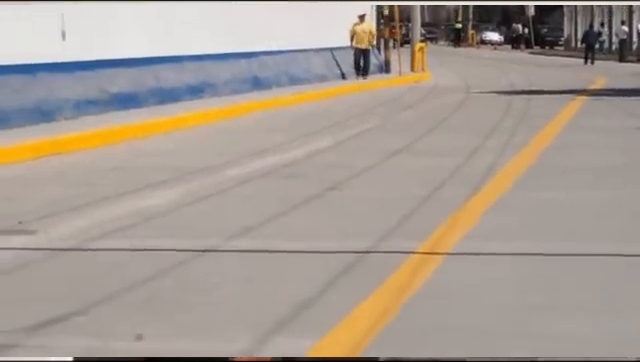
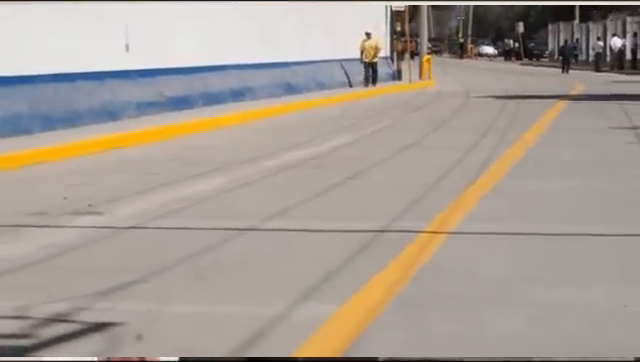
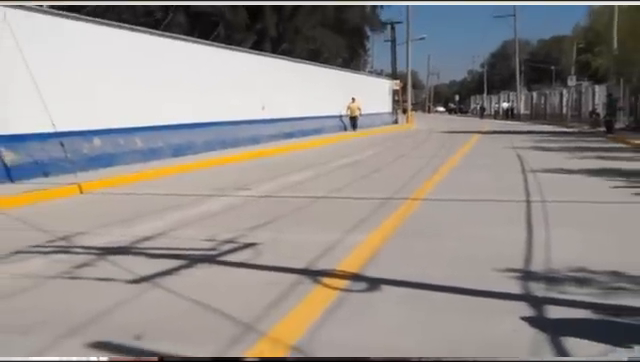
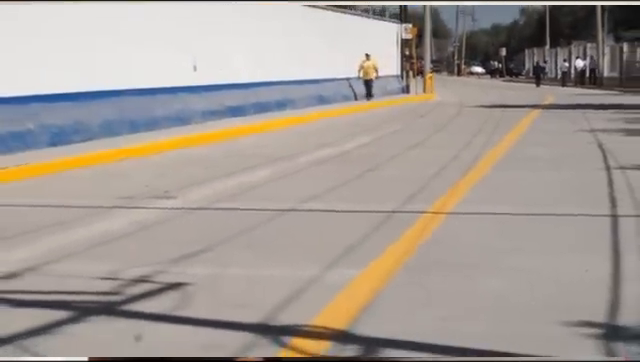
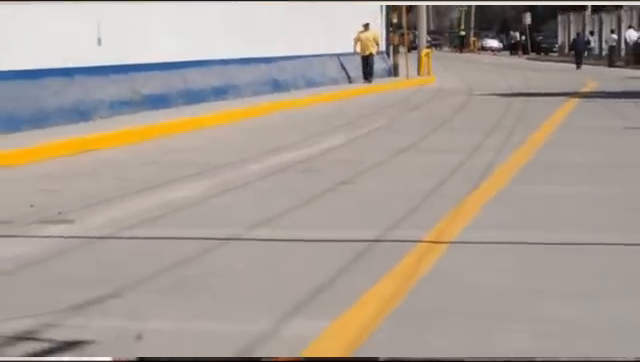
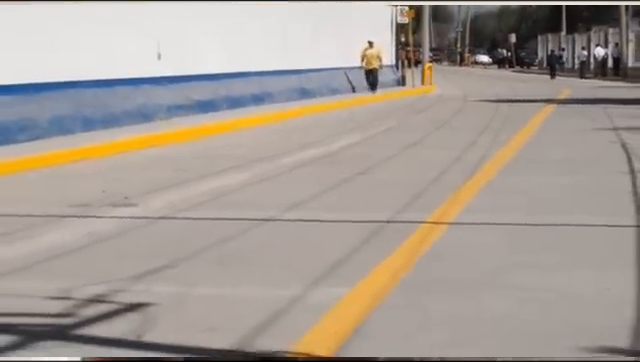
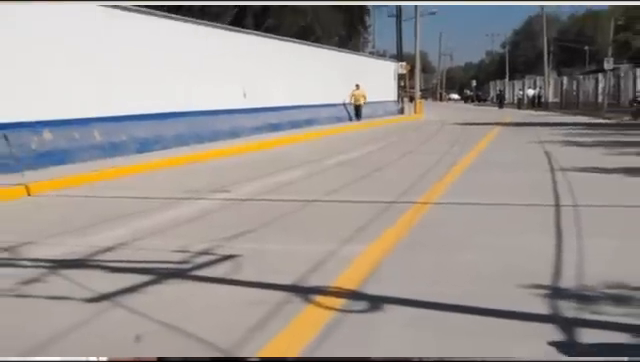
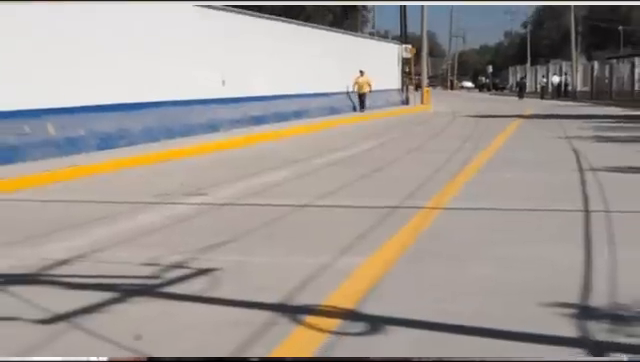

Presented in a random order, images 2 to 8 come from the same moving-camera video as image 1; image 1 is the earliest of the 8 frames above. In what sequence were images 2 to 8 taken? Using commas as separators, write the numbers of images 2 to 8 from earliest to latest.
5, 2, 6, 4, 8, 7, 3
